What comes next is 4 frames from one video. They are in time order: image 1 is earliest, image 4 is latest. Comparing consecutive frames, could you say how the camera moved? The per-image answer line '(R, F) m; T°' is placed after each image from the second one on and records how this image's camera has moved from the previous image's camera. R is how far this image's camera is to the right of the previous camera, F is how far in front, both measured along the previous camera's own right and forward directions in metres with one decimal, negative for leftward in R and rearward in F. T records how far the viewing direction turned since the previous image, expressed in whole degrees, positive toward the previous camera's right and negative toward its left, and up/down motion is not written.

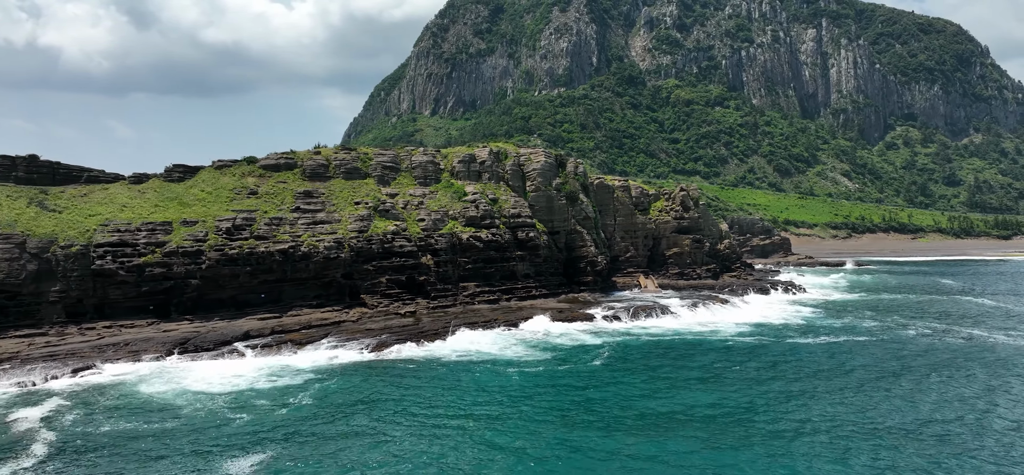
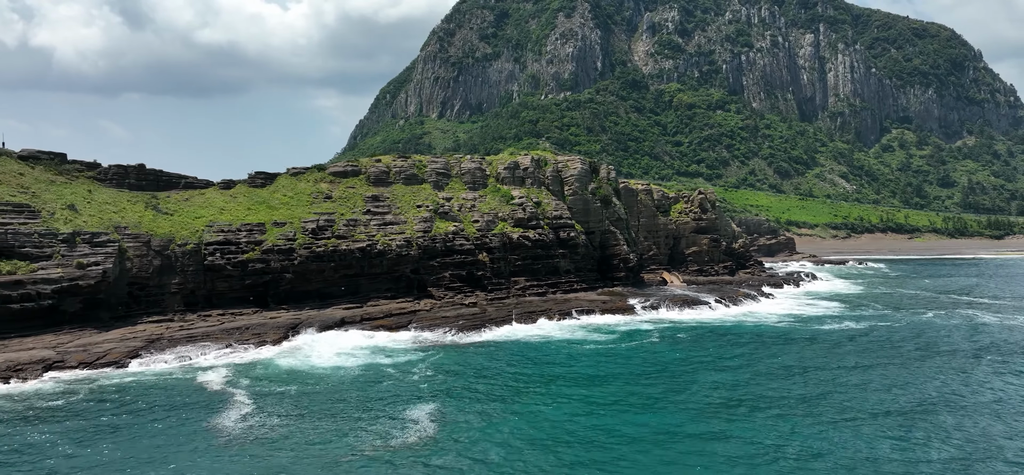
(-4.1, -5.3) m; 0°
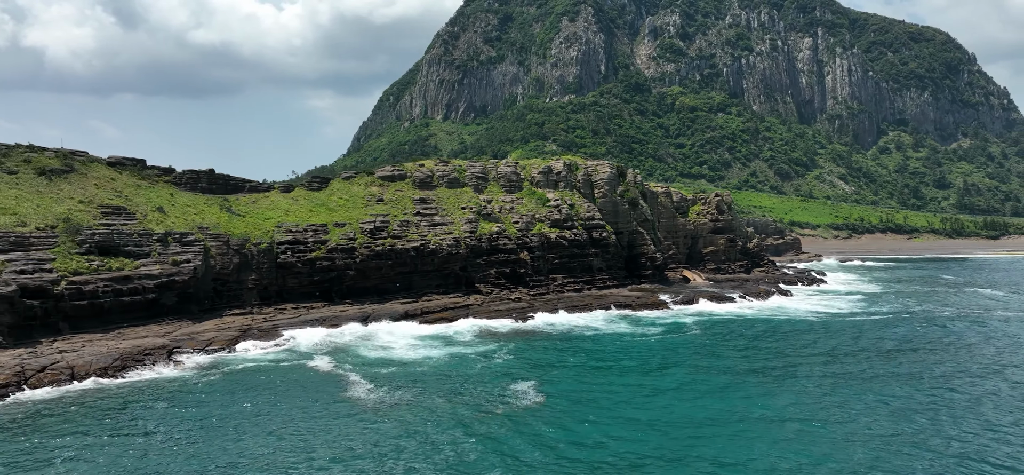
(-3.8, -3.5) m; 0°
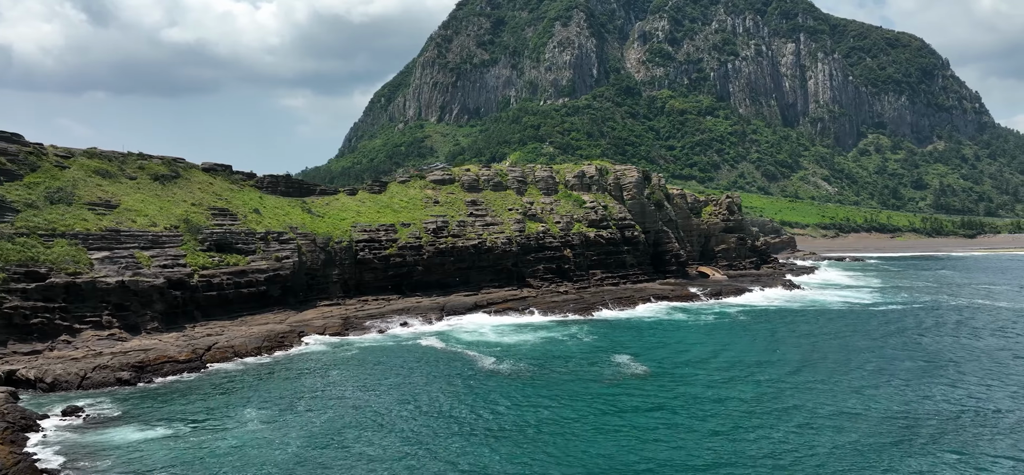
(-6.1, -4.9) m; +2°
